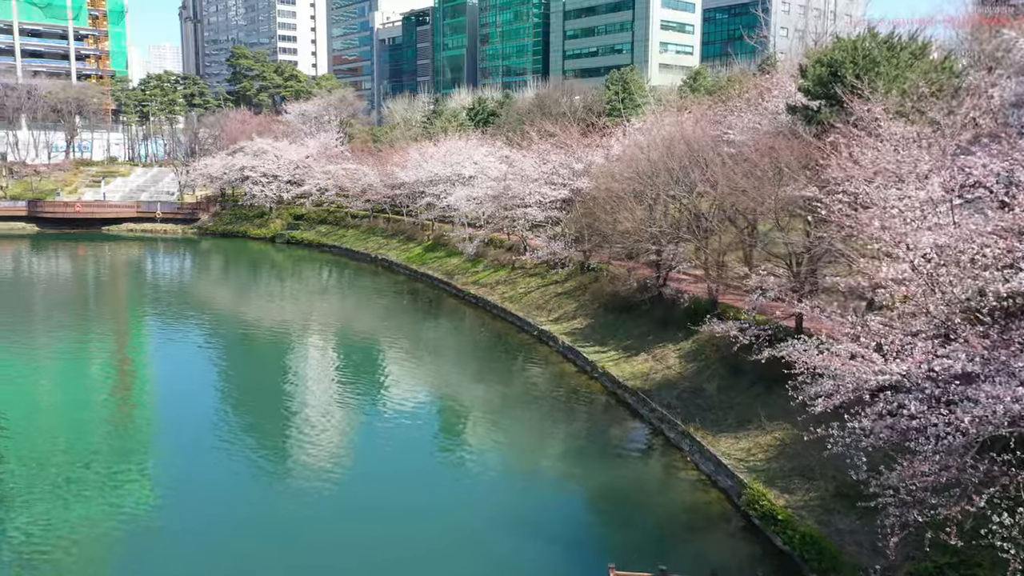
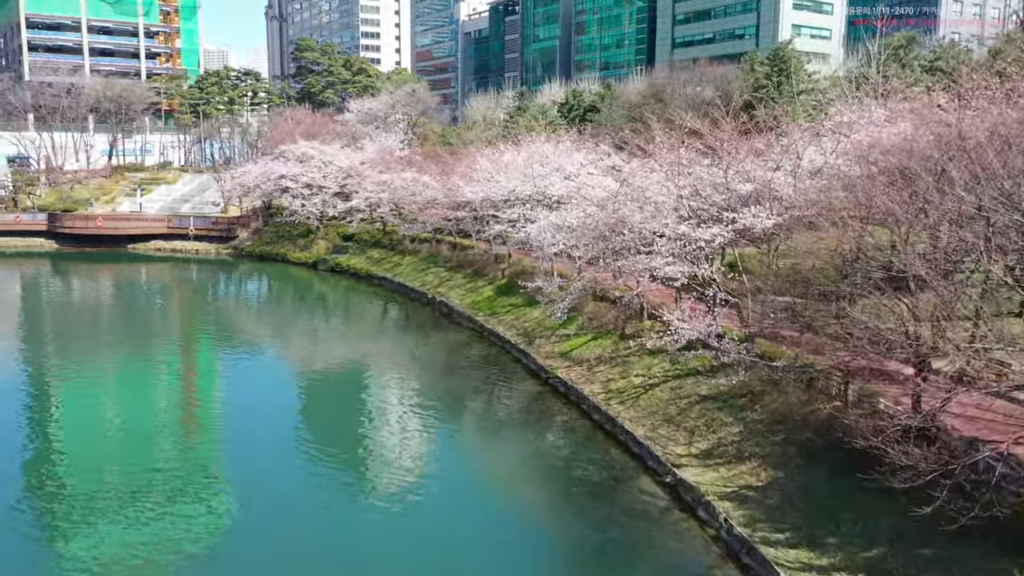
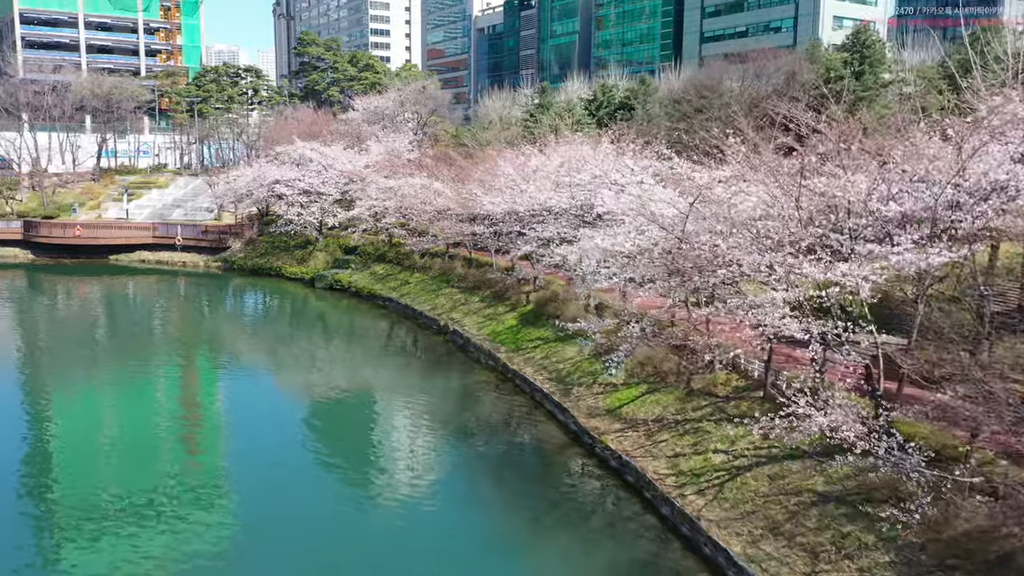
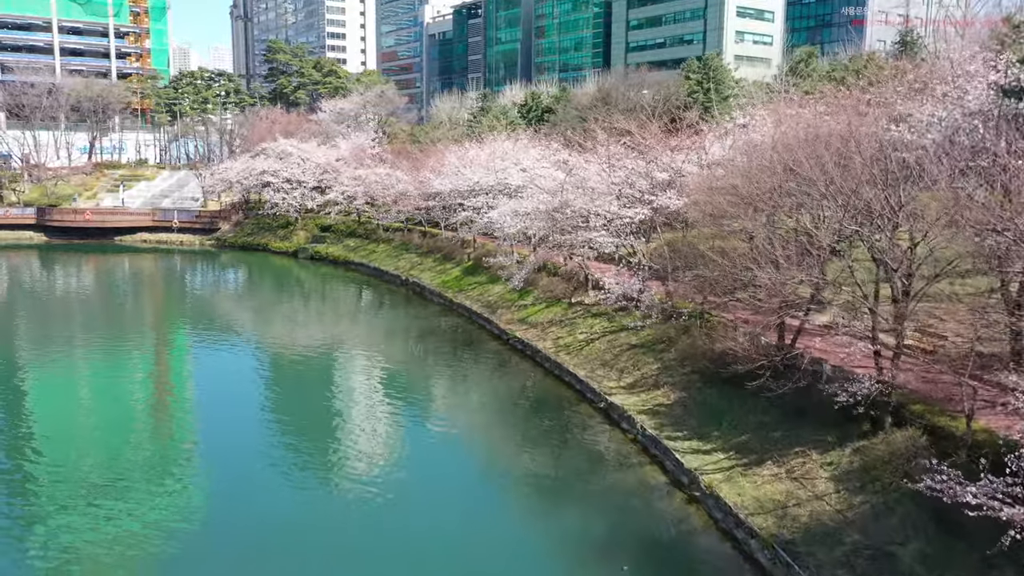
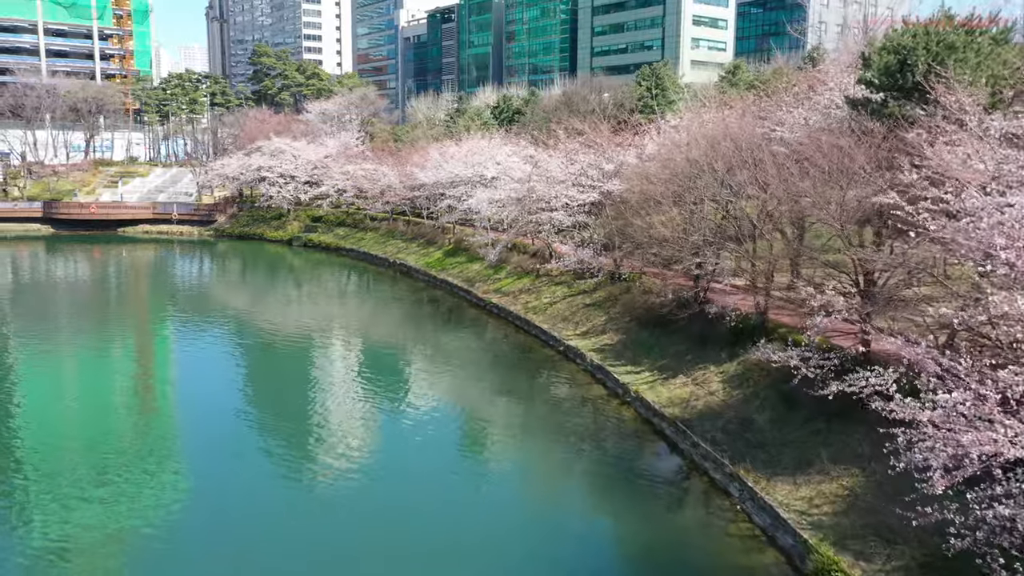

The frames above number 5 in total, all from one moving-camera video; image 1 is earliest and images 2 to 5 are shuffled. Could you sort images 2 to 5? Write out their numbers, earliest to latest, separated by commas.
5, 4, 2, 3
